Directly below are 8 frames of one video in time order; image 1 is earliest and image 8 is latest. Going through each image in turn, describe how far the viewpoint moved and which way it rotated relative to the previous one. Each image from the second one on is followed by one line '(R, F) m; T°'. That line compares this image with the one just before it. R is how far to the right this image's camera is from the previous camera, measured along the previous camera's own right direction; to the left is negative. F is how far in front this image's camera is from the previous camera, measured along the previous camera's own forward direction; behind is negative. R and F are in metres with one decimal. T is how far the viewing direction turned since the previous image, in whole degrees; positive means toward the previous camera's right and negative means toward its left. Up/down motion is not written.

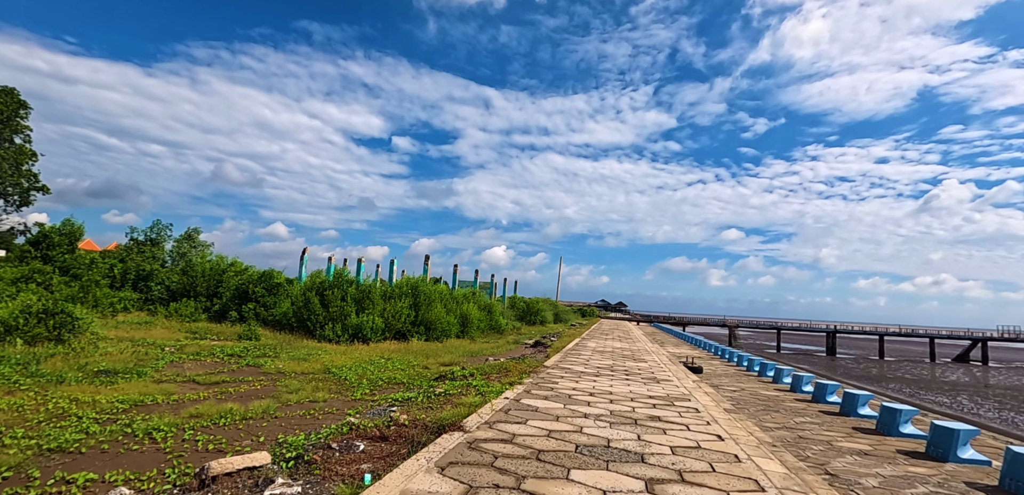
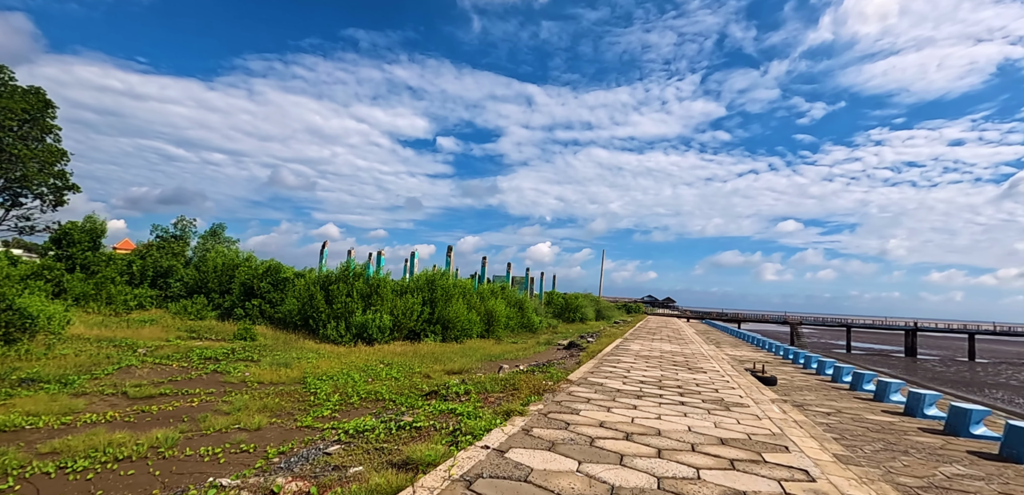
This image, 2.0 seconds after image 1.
(+0.5, +2.5) m; -5°
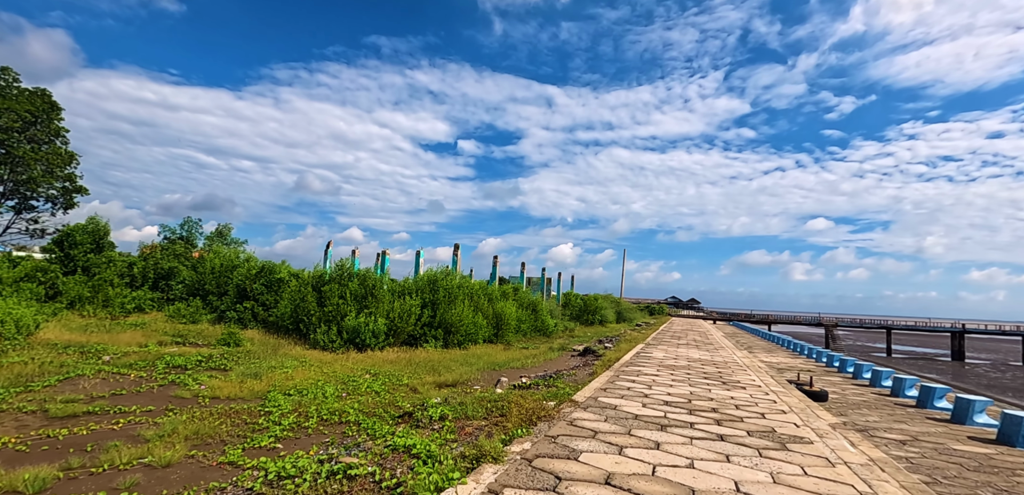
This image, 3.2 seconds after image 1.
(+0.4, +1.5) m; -2°
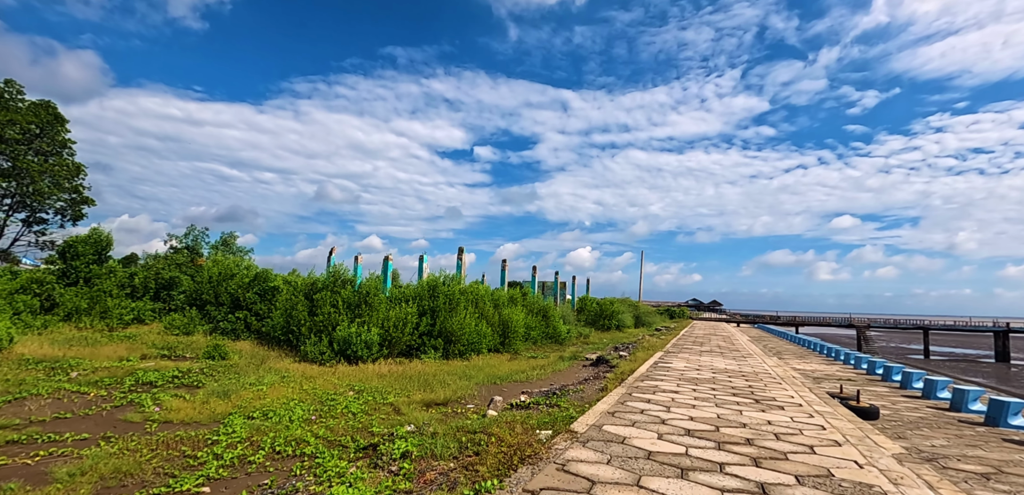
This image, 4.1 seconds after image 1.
(+0.4, +1.1) m; -2°
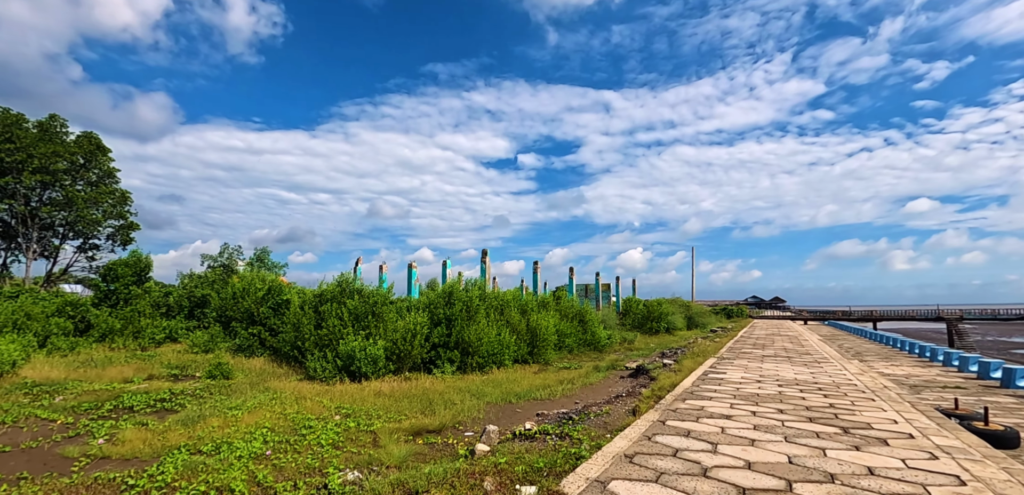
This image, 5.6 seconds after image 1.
(+0.7, +1.7) m; -5°
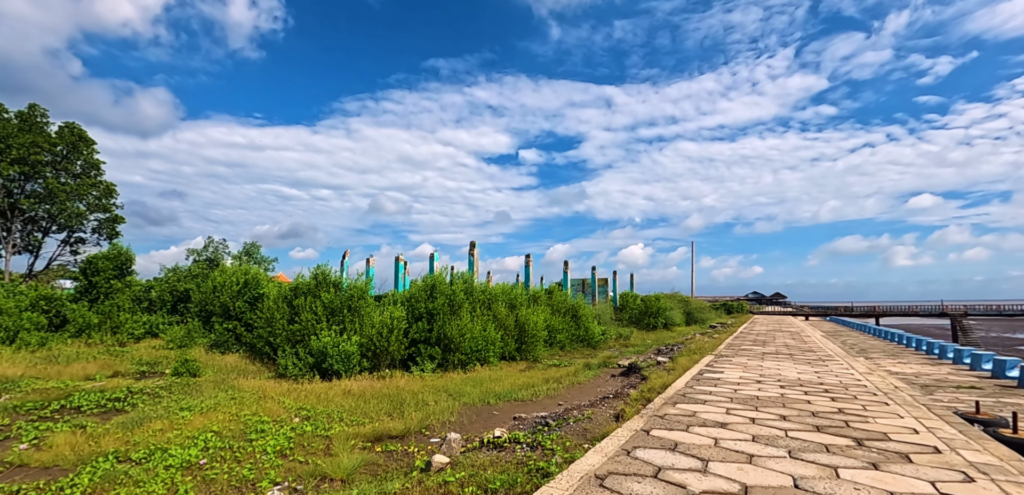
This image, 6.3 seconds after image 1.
(+0.4, +0.7) m; 0°
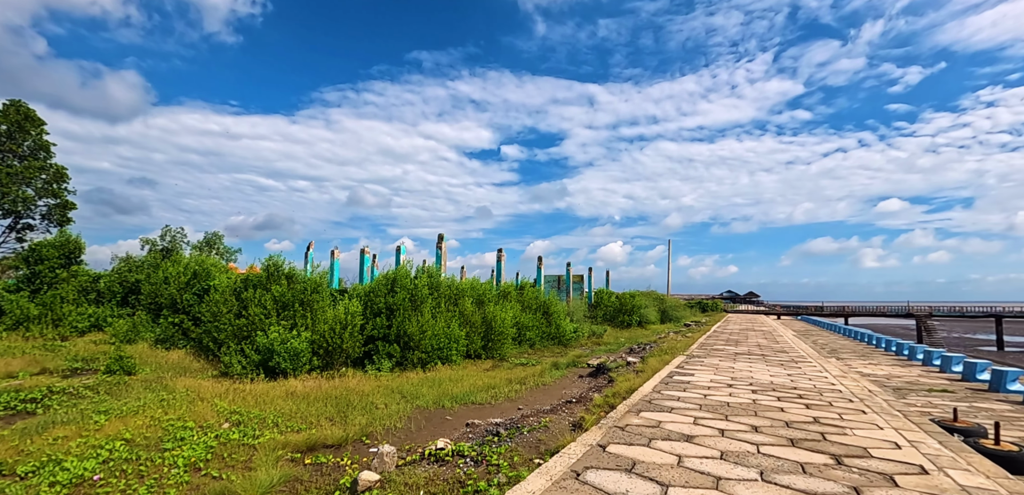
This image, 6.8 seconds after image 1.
(+0.3, +0.6) m; +2°
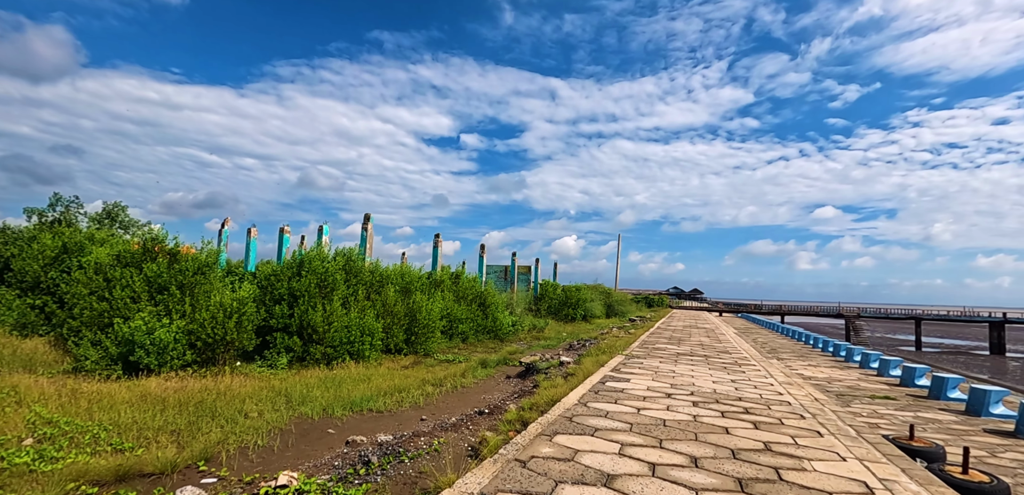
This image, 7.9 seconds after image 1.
(+0.6, +1.2) m; +5°
